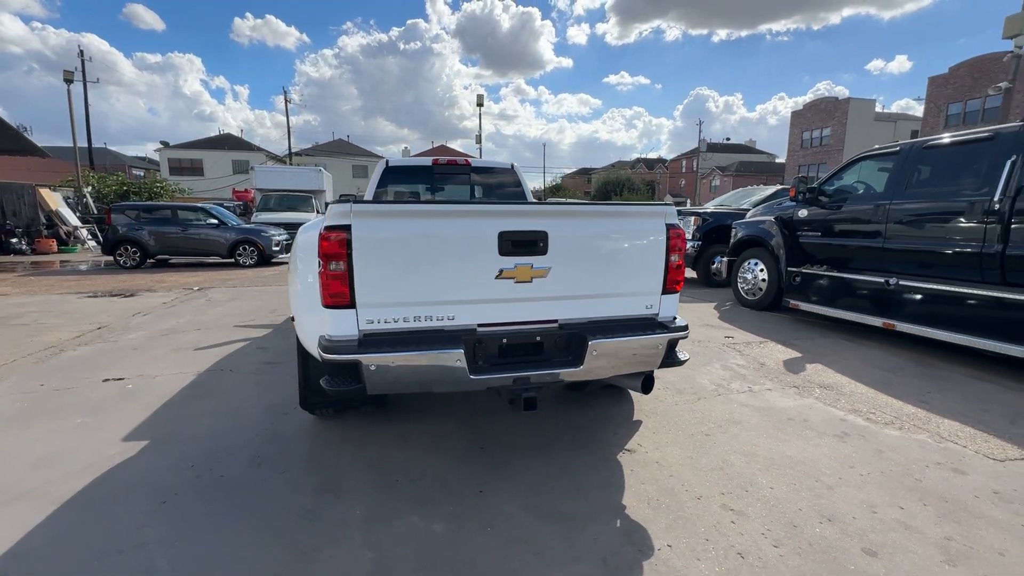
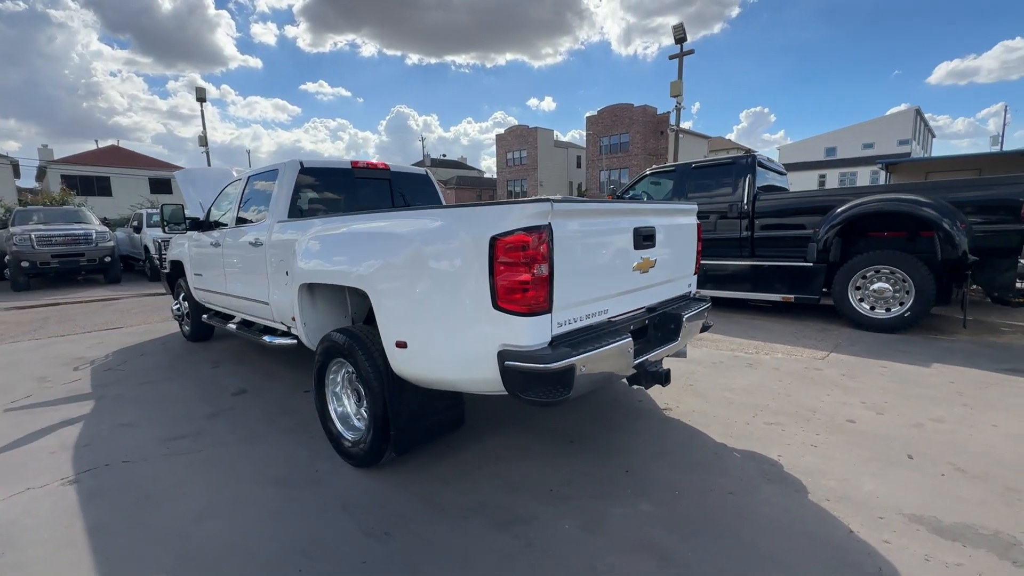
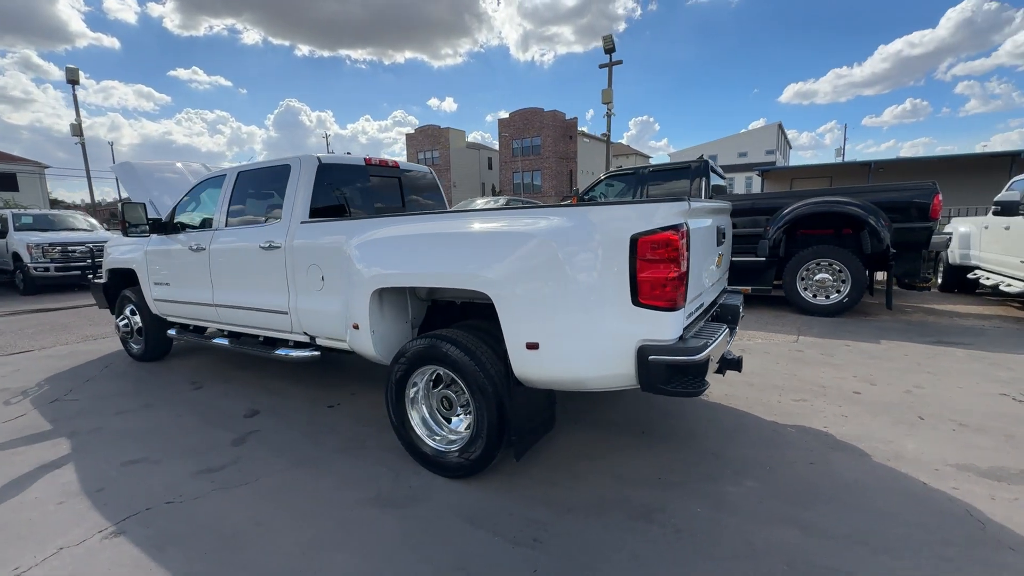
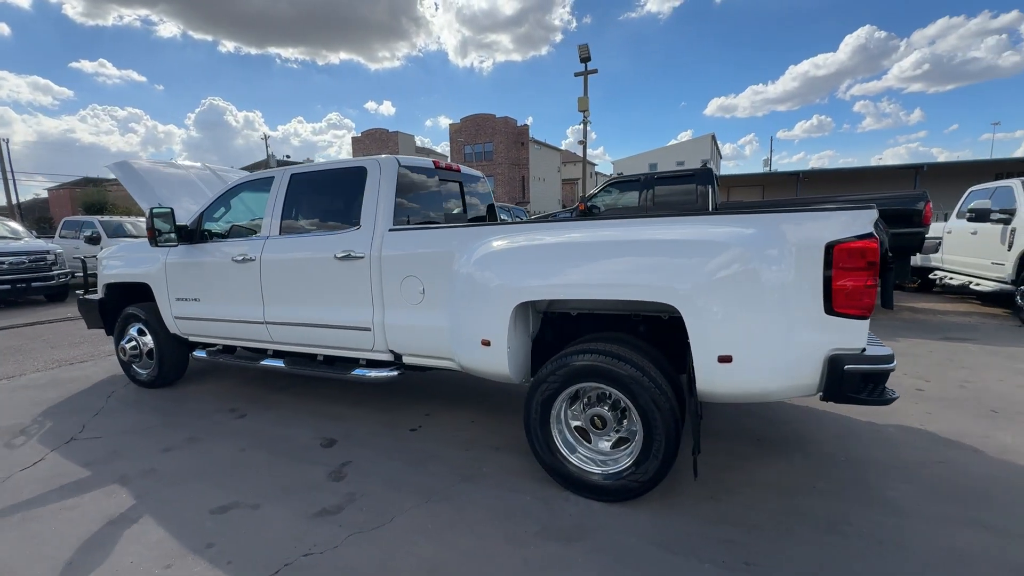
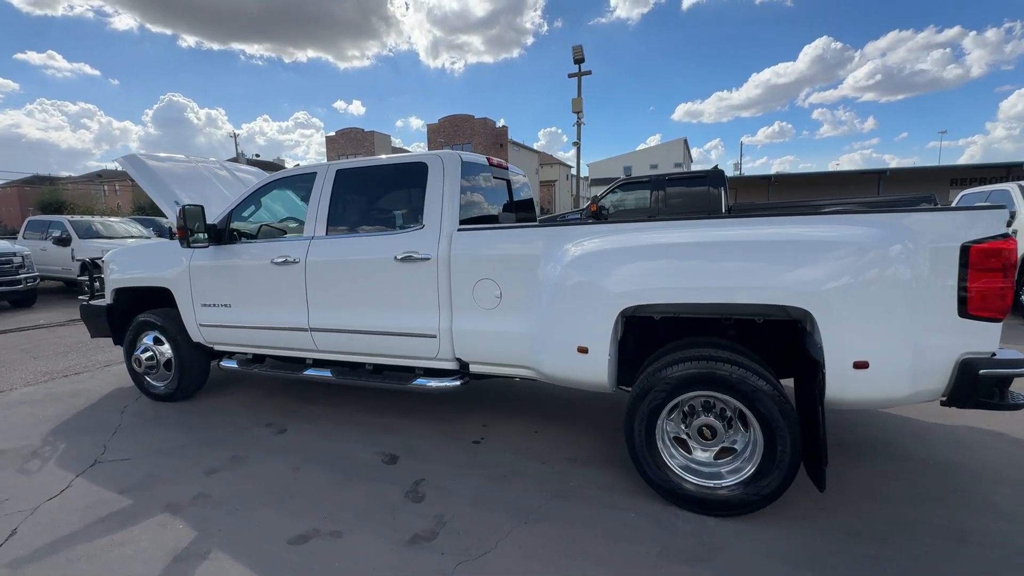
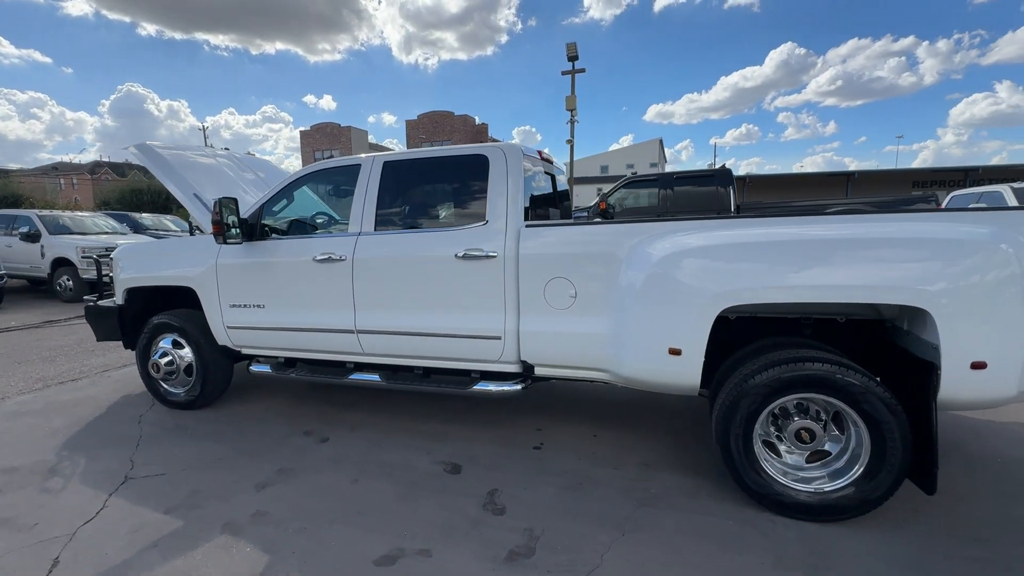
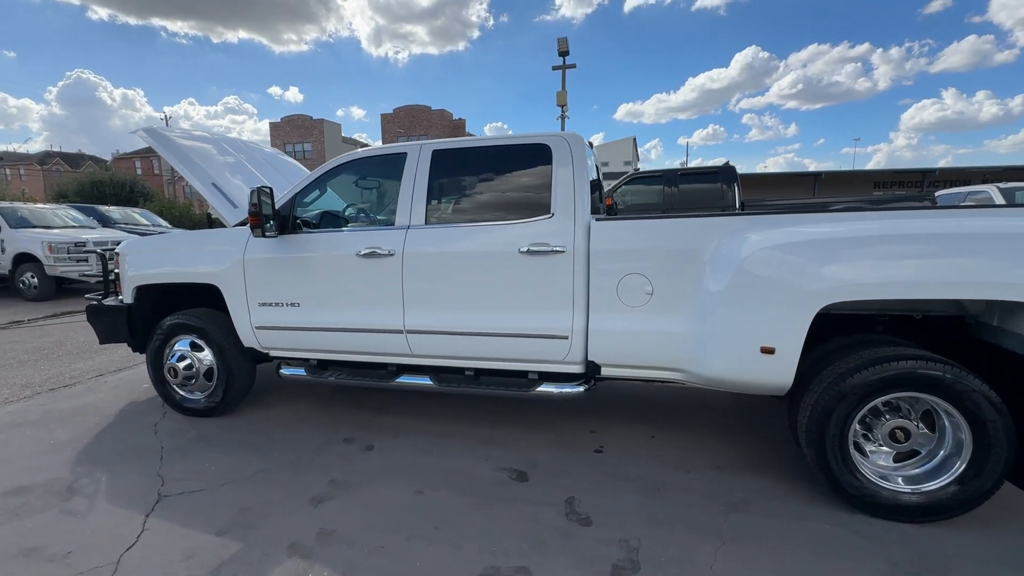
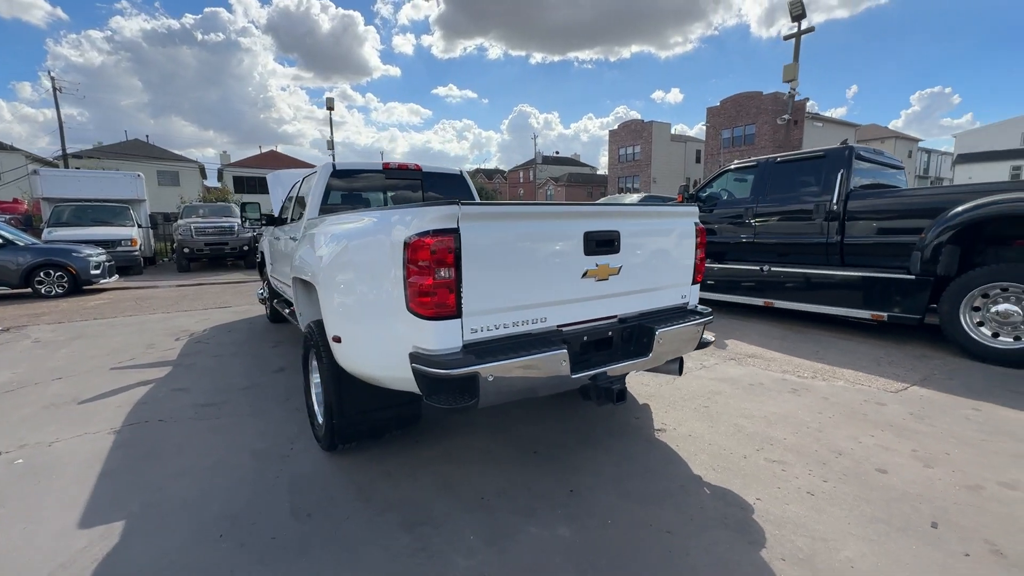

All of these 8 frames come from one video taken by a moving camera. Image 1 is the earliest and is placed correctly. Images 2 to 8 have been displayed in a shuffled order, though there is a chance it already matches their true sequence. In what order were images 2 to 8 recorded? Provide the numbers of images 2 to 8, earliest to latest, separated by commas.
8, 2, 3, 4, 5, 6, 7
